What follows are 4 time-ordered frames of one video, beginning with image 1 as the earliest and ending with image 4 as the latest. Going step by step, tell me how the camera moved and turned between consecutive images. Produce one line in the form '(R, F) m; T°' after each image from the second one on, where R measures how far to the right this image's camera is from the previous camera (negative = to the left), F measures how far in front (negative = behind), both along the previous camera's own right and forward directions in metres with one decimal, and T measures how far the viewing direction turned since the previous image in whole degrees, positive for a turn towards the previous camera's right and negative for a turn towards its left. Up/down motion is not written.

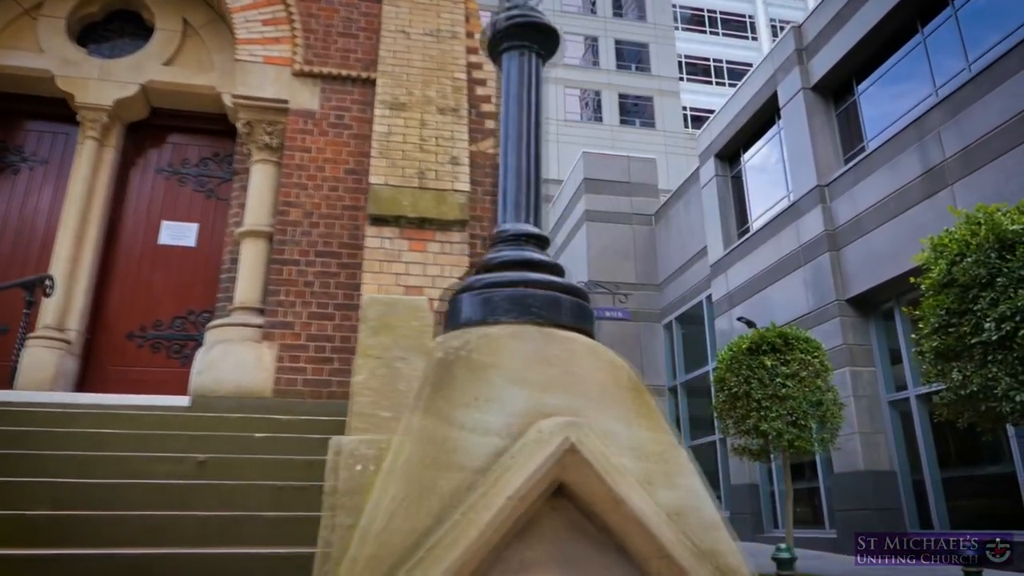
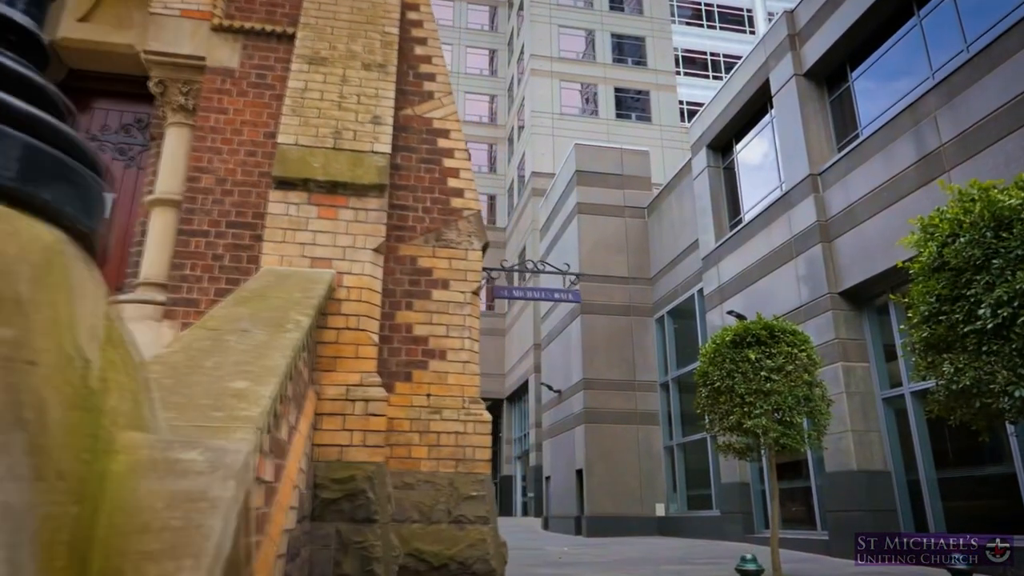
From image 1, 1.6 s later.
(+0.4, +0.7) m; 0°
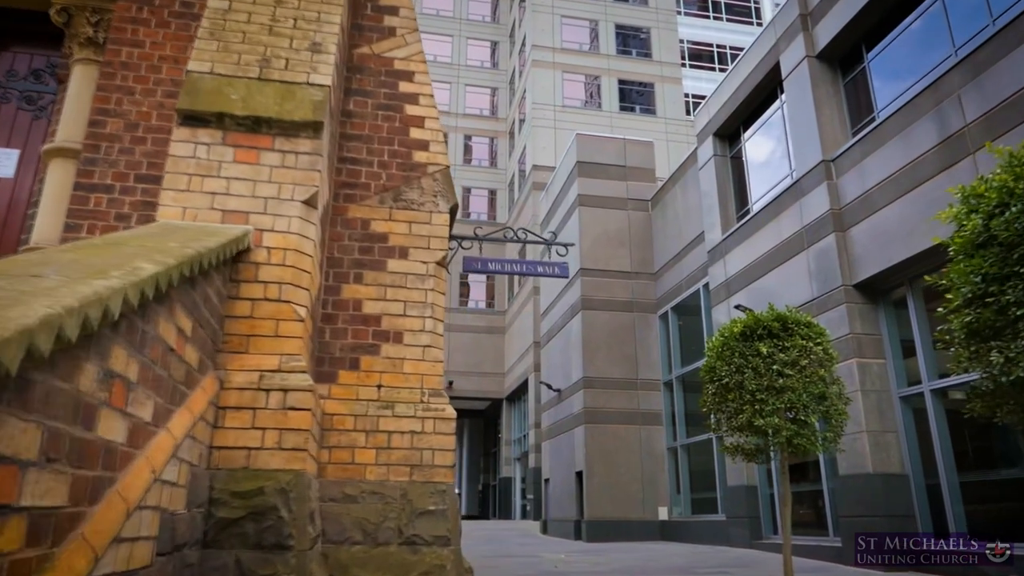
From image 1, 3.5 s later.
(+0.1, +1.0) m; 0°
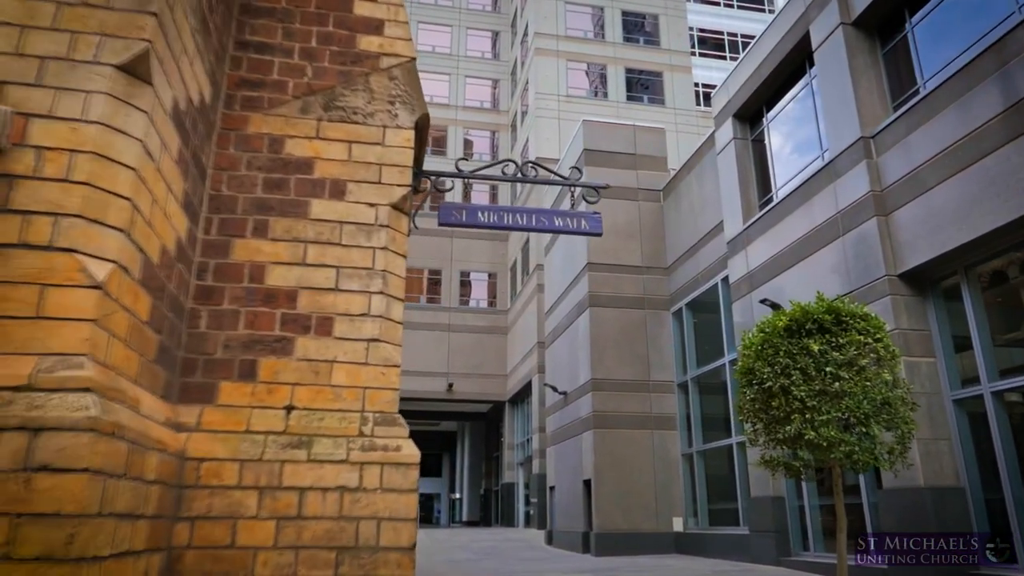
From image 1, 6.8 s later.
(0.0, +1.8) m; 0°
